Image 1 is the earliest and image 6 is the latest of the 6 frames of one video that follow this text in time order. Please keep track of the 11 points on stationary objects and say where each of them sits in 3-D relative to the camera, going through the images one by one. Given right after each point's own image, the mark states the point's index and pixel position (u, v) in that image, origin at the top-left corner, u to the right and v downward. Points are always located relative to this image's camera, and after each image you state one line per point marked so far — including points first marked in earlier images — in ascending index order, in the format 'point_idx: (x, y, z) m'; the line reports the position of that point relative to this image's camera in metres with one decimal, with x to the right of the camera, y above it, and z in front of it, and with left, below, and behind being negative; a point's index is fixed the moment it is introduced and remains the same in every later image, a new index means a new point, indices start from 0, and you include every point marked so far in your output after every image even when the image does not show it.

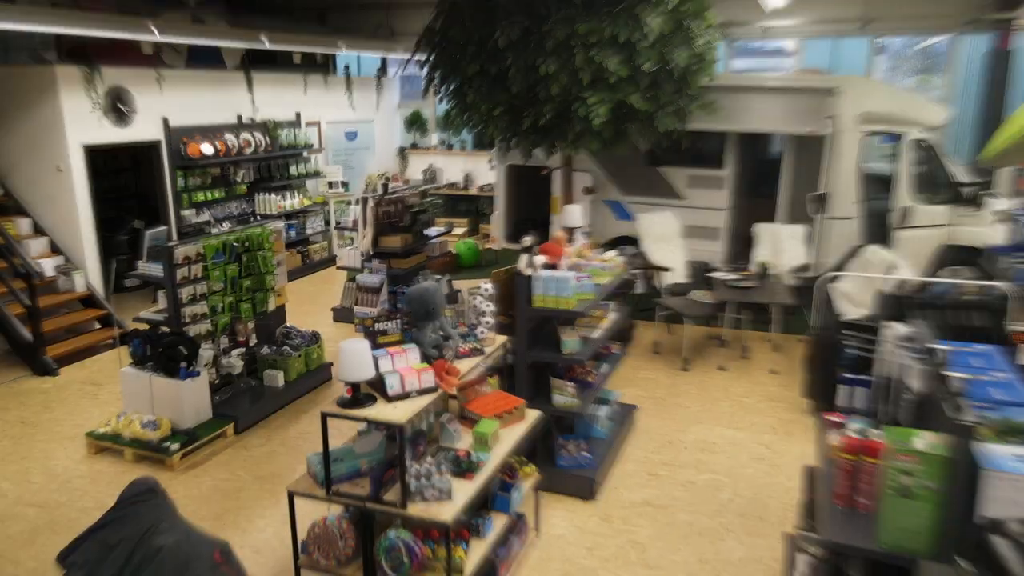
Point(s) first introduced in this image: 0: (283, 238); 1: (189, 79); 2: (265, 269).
0: (-2.1, +0.5, +6.1) m
1: (-4.0, +2.6, +8.3) m
2: (-2.1, +0.2, +5.9) m
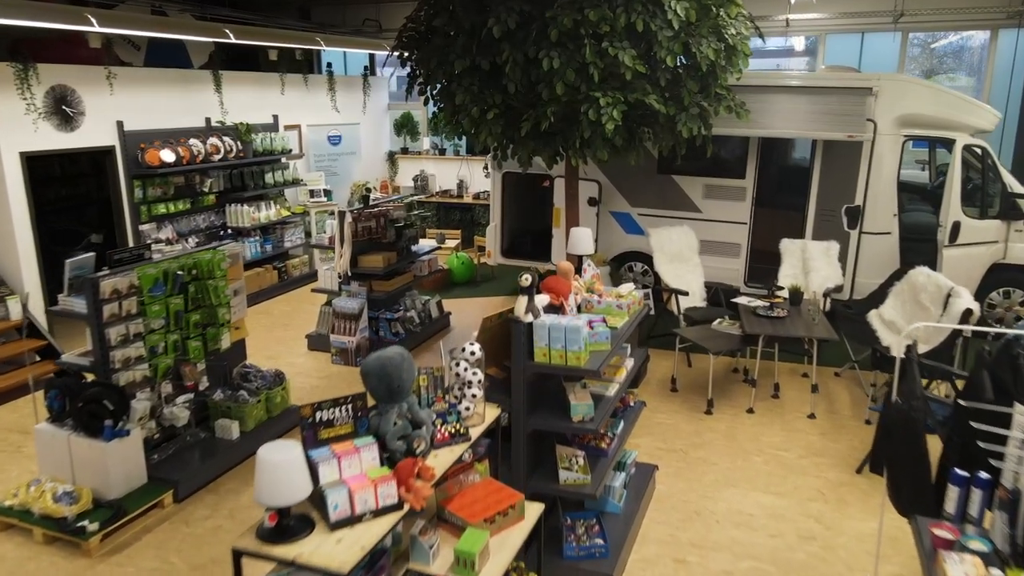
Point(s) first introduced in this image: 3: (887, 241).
0: (-2.1, +0.2, +5.3) m
1: (-4.0, +2.3, +7.4) m
2: (-2.2, -0.1, +5.0) m
3: (+3.9, +0.5, +7.2) m
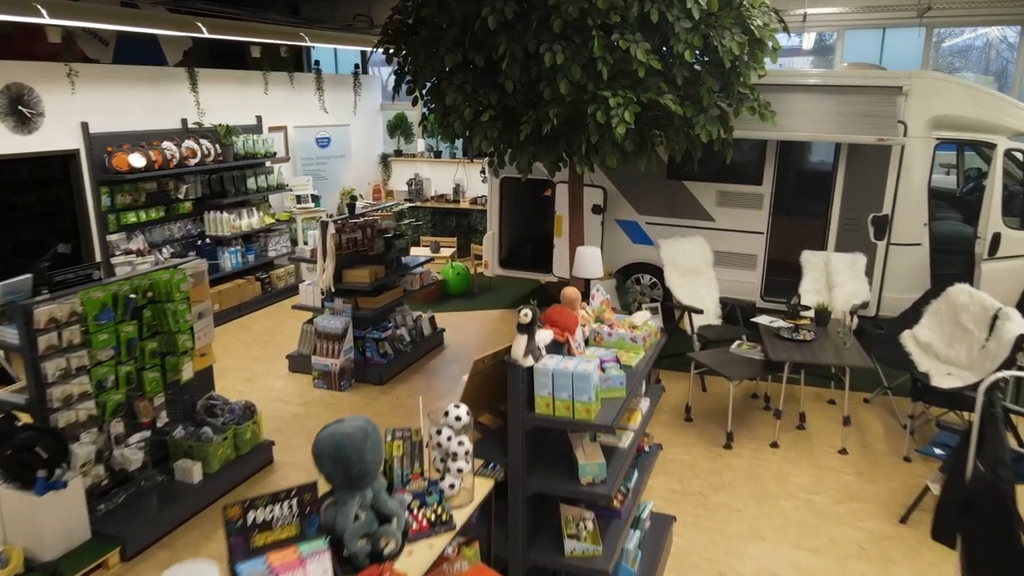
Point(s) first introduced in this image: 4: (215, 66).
0: (-2.1, 0.0, +4.7) m
1: (-4.0, +2.1, +6.9) m
2: (-2.2, -0.2, +4.4) m
3: (+3.9, +0.3, +6.6) m
4: (-3.6, +2.7, +8.3) m
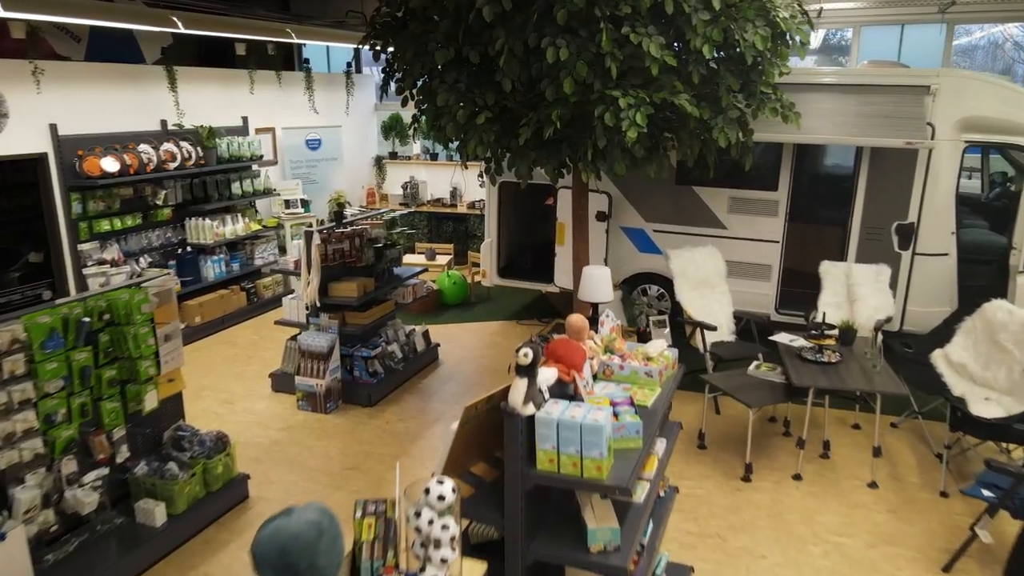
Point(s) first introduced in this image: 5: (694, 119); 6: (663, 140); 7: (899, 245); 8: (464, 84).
0: (-2.1, -0.1, +4.2) m
1: (-4.0, +2.0, +6.4) m
2: (-2.2, -0.4, +4.0) m
3: (+3.9, +0.2, +6.2) m
4: (-3.6, +2.6, +7.8) m
5: (+1.1, +1.1, +4.3) m
6: (+1.0, +1.0, +4.5) m
7: (+3.5, +0.4, +6.2) m
8: (-0.3, +1.3, +4.3) m
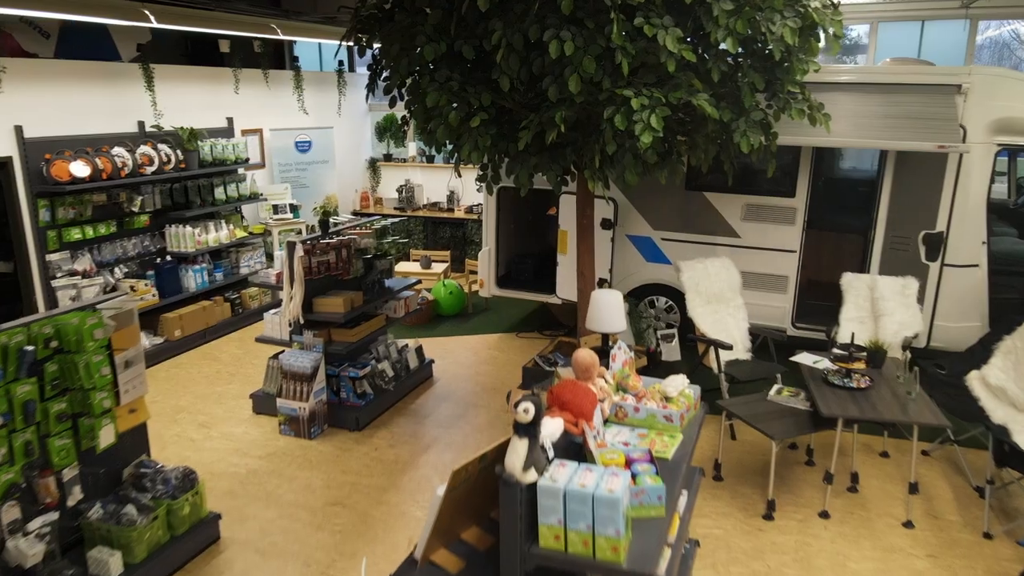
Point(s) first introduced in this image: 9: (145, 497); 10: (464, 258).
0: (-2.1, -0.2, +3.8) m
1: (-4.0, +1.9, +6.0) m
2: (-2.2, -0.5, +3.5) m
3: (+3.9, +0.1, +5.8) m
4: (-3.6, +2.4, +7.4) m
5: (+1.1, +0.9, +3.8) m
6: (+1.0, +0.9, +4.0) m
7: (+3.5, +0.3, +5.8) m
8: (-0.3, +1.2, +3.8) m
9: (-2.0, -1.2, +3.8) m
10: (-0.6, +0.4, +9.3) m
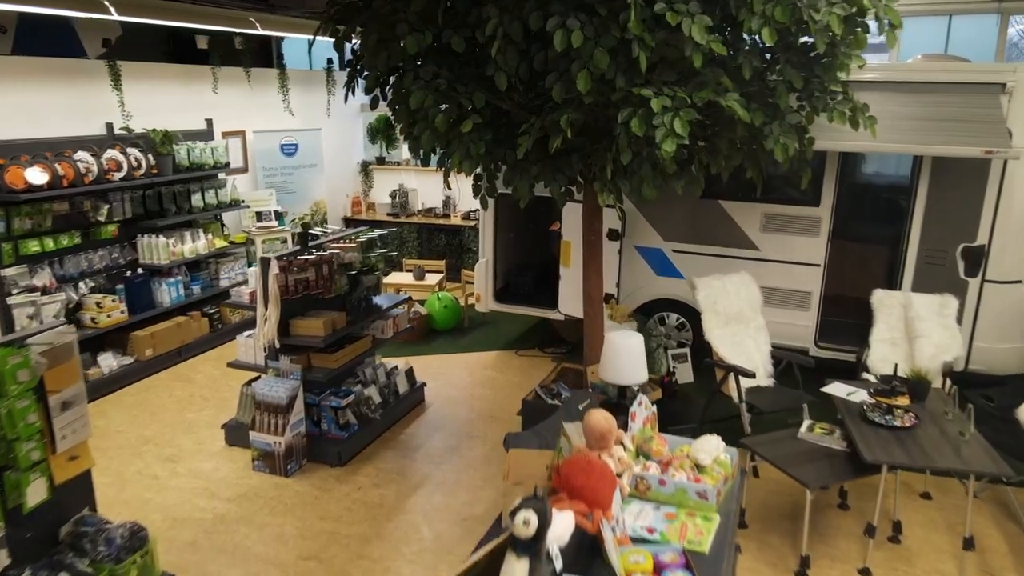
0: (-2.1, -0.3, +3.3) m
1: (-4.0, +1.8, +5.5) m
2: (-2.2, -0.6, +3.0) m
3: (+3.9, 0.0, +5.3) m
4: (-3.6, +2.3, +6.9) m
5: (+1.1, +0.8, +3.3) m
6: (+1.0, +0.7, +3.5) m
7: (+3.5, +0.1, +5.3) m
8: (-0.3, +1.0, +3.3) m
9: (-2.0, -1.3, +3.3) m
10: (-0.6, +0.3, +8.8) m
